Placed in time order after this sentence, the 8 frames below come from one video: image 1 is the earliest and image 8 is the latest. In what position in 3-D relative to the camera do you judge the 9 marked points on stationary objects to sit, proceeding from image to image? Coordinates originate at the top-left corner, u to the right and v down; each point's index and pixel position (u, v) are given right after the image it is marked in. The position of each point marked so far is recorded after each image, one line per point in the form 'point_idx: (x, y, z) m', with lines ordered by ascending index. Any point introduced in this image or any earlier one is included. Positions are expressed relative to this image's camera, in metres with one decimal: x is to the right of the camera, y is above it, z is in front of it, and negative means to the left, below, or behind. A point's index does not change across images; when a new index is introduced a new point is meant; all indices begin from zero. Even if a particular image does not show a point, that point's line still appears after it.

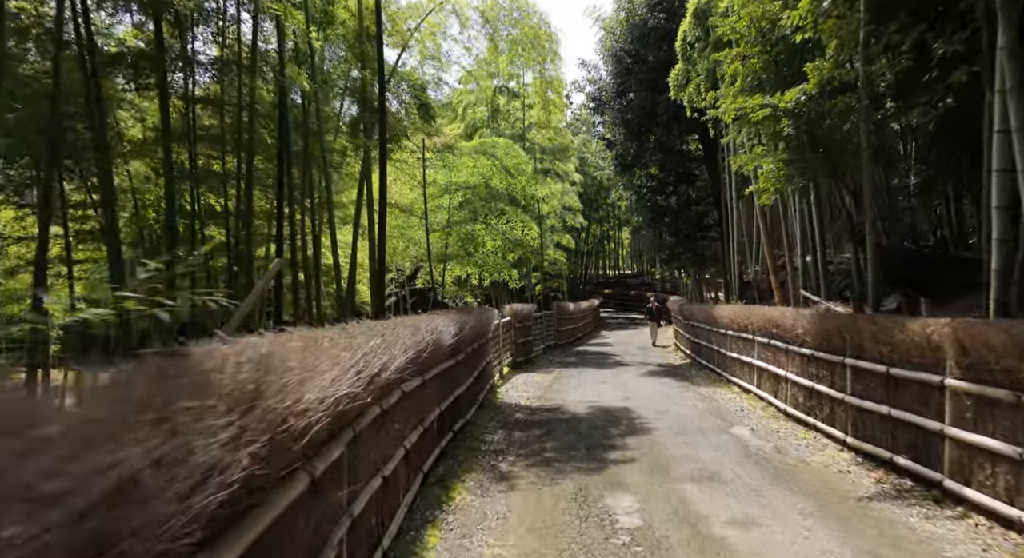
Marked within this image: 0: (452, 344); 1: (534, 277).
0: (-0.5, -0.5, +5.7) m
1: (+0.6, 0.0, +18.6) m
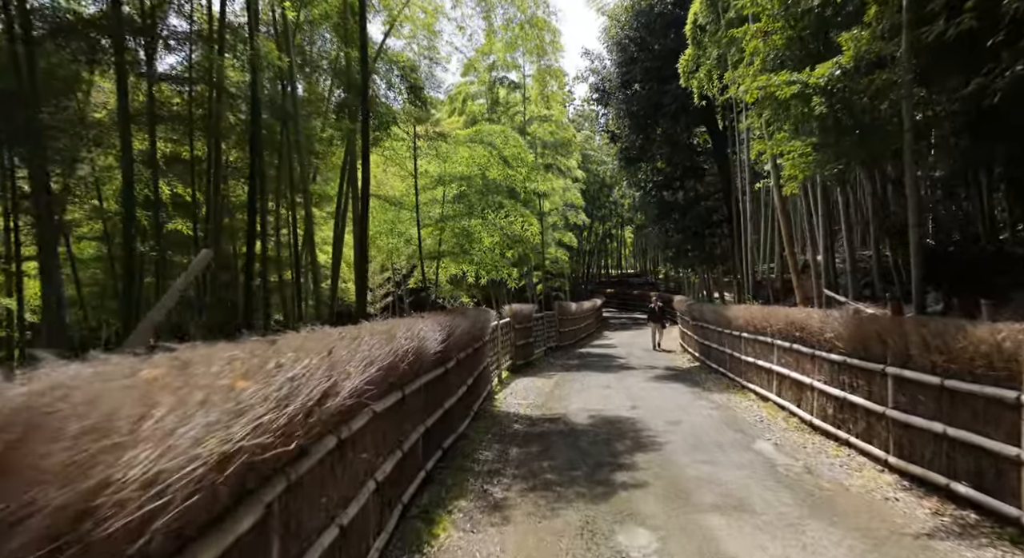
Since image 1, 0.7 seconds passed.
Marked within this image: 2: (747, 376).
0: (-0.5, -0.5, +5.0) m
1: (+0.6, +0.1, +17.9) m
2: (+2.9, -1.2, +9.3) m
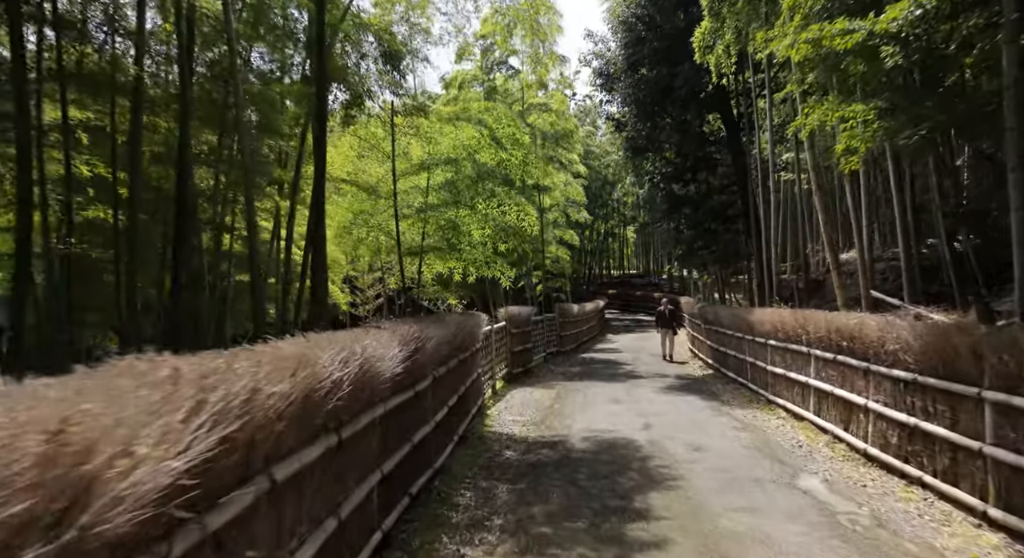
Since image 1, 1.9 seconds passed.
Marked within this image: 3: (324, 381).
0: (-0.6, -0.5, +3.8) m
1: (+0.5, +0.1, +16.7) m
2: (+2.9, -1.2, +8.1) m
3: (-0.6, -0.3, +2.5) m
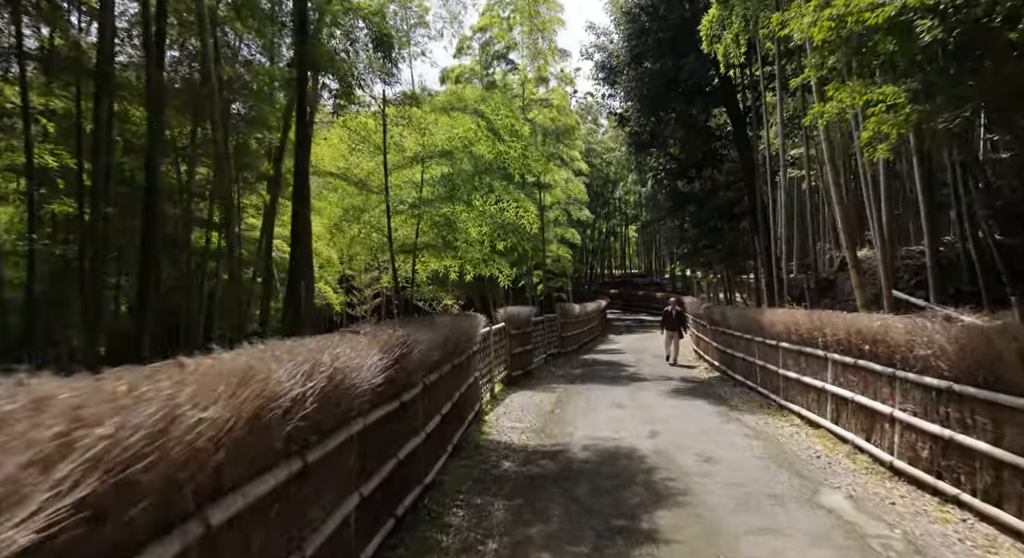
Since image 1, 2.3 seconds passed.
0: (-0.6, -0.5, +3.4) m
1: (+0.5, +0.1, +16.3) m
2: (+2.8, -1.2, +7.7) m
3: (-0.6, -0.3, +2.1) m
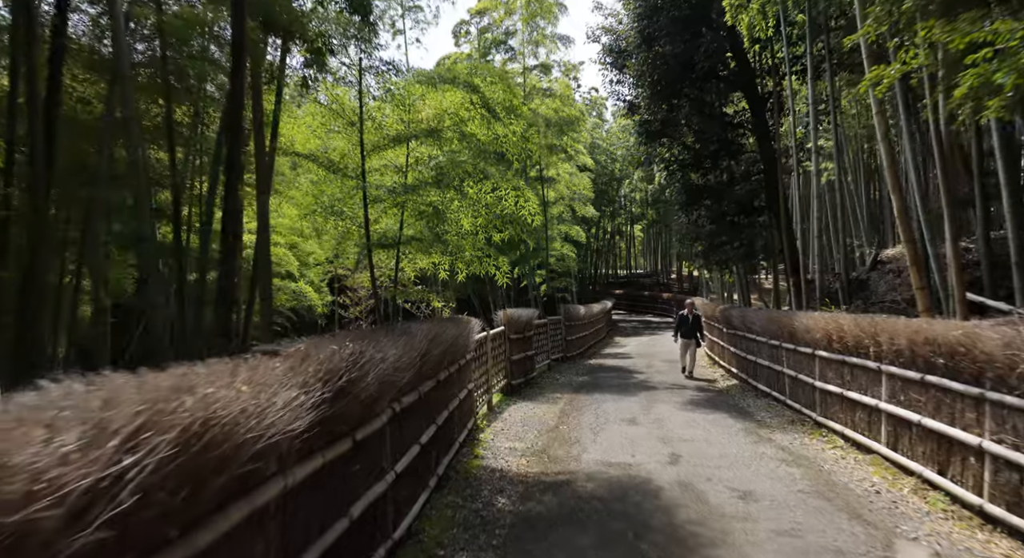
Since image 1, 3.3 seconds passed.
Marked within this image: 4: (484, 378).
0: (-0.6, -0.4, +2.4) m
1: (+0.5, +0.1, +15.3) m
2: (+2.8, -1.2, +6.7) m
3: (-0.7, -0.3, +1.1) m
4: (-0.3, -1.1, +8.7) m
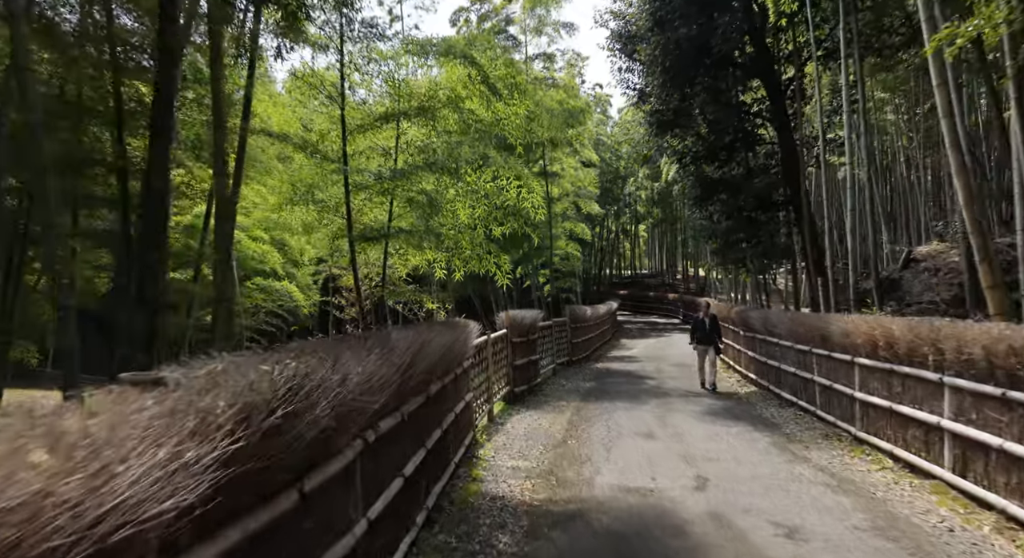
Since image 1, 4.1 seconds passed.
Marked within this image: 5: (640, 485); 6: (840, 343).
0: (-0.6, -0.4, +1.7) m
1: (+0.6, +0.1, +14.6) m
2: (+2.9, -1.2, +6.0) m
3: (-0.7, -0.3, +0.4) m
4: (-0.3, -1.1, +7.9) m
5: (+0.9, -1.4, +5.2) m
6: (+2.9, -0.6, +6.7) m
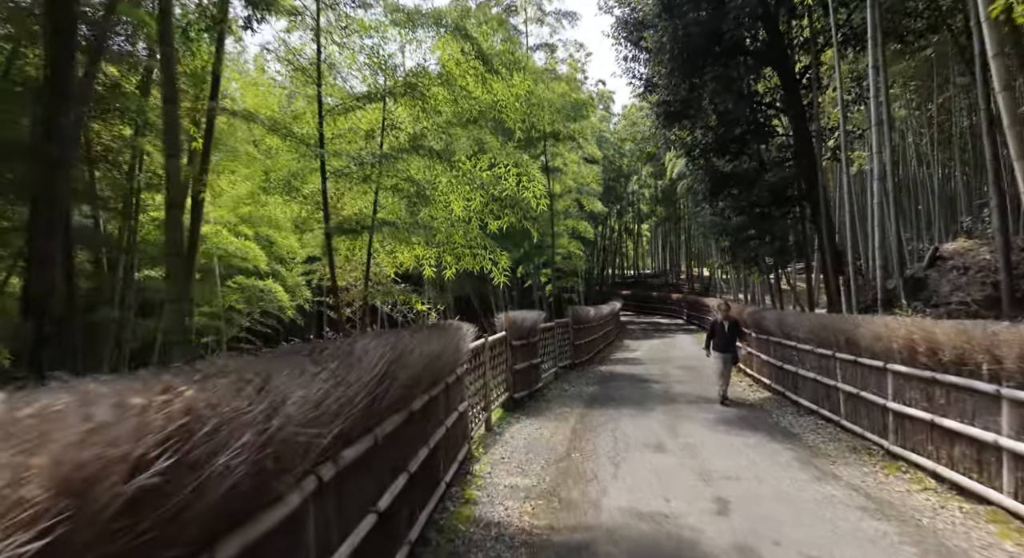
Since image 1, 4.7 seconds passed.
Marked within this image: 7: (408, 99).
0: (-0.6, -0.4, +1.1) m
1: (+0.6, +0.1, +14.0) m
2: (+2.8, -1.1, +5.4) m
3: (-0.7, -0.3, -0.2) m
4: (-0.3, -1.1, +7.3) m
5: (+0.9, -1.4, +4.7) m
6: (+2.9, -0.6, +6.1) m
7: (-0.7, +1.2, +5.2) m
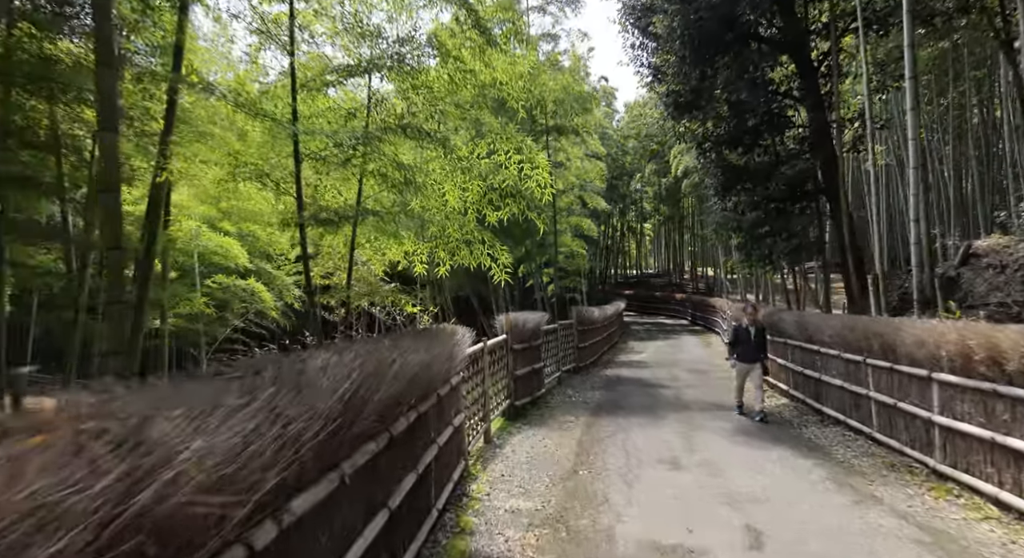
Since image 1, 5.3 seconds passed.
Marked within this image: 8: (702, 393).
0: (-0.6, -0.4, +0.5) m
1: (+0.6, +0.1, +13.4) m
2: (+2.8, -1.1, +4.8) m
3: (-0.7, -0.3, -0.8) m
4: (-0.3, -1.1, +6.7) m
5: (+0.9, -1.4, +4.1) m
6: (+2.9, -0.6, +5.5) m
7: (-0.7, +1.2, +4.6) m
8: (+2.6, -1.5, +10.2) m
